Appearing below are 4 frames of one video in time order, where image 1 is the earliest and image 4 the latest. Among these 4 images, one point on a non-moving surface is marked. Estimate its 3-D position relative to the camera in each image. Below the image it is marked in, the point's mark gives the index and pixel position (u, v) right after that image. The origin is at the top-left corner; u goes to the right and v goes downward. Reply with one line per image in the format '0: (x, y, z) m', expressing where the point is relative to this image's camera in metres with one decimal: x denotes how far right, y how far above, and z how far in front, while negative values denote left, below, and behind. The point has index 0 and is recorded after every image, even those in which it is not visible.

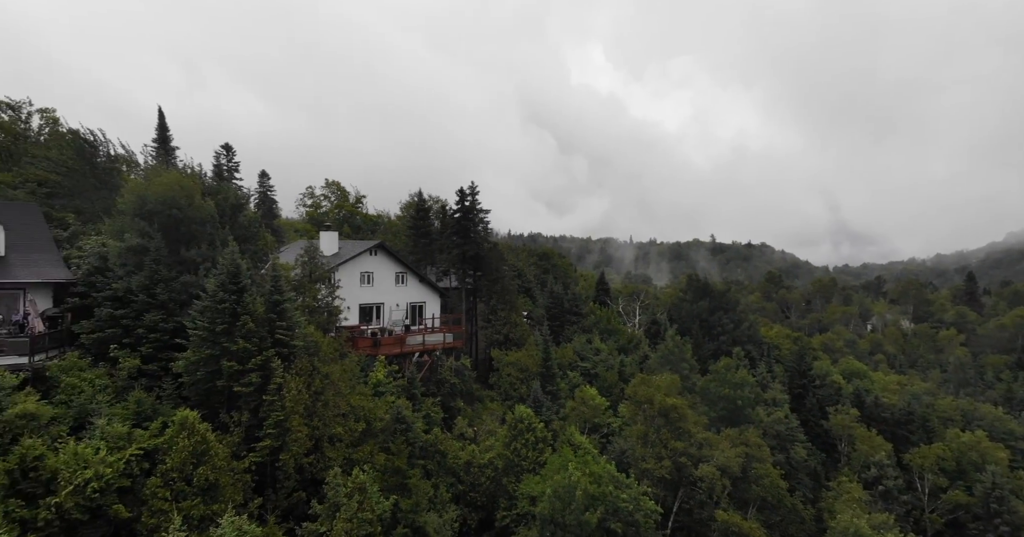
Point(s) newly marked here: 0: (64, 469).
0: (-12.6, -5.5, +20.7) m
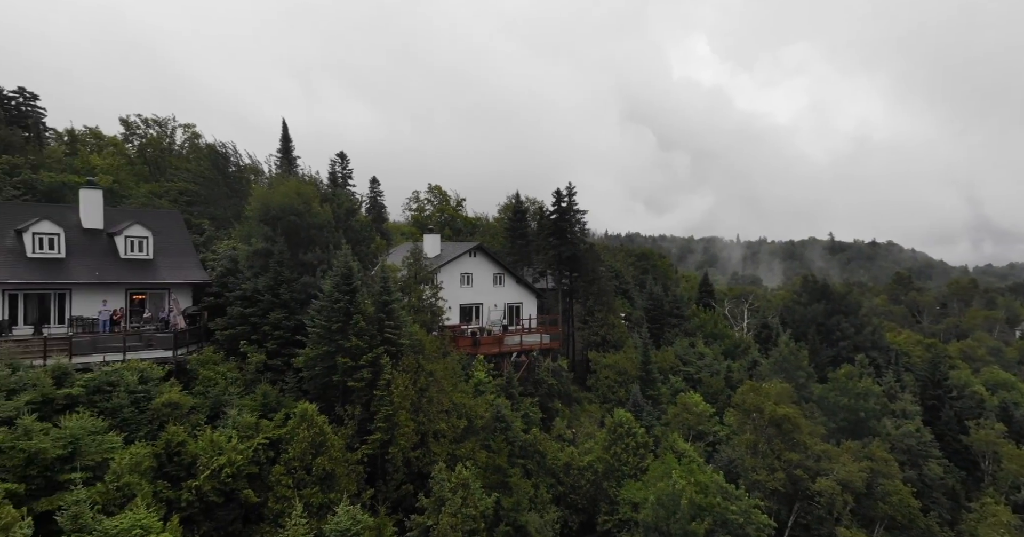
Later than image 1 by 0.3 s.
0: (-9.5, -5.6, +22.7) m
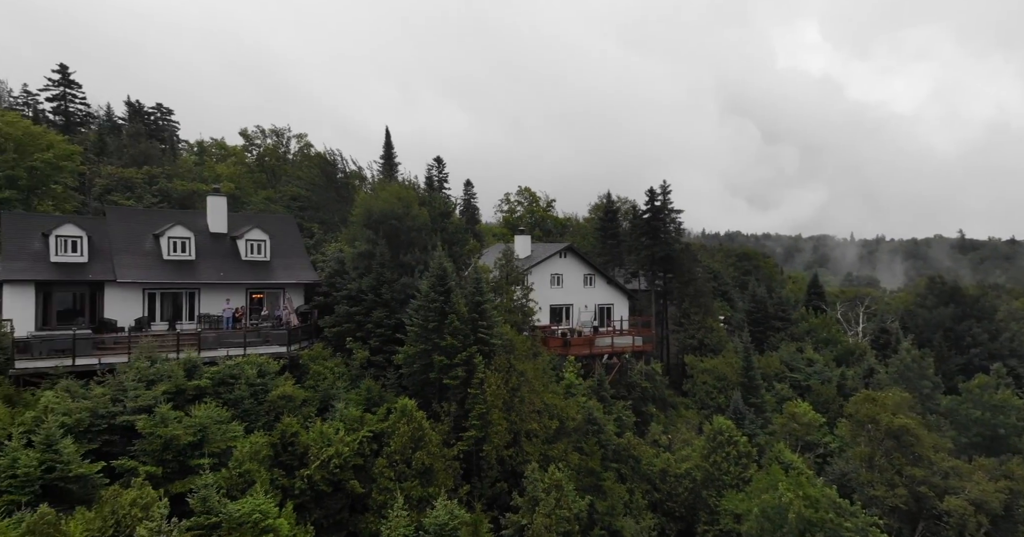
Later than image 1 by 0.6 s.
0: (-6.3, -5.6, +23.9) m
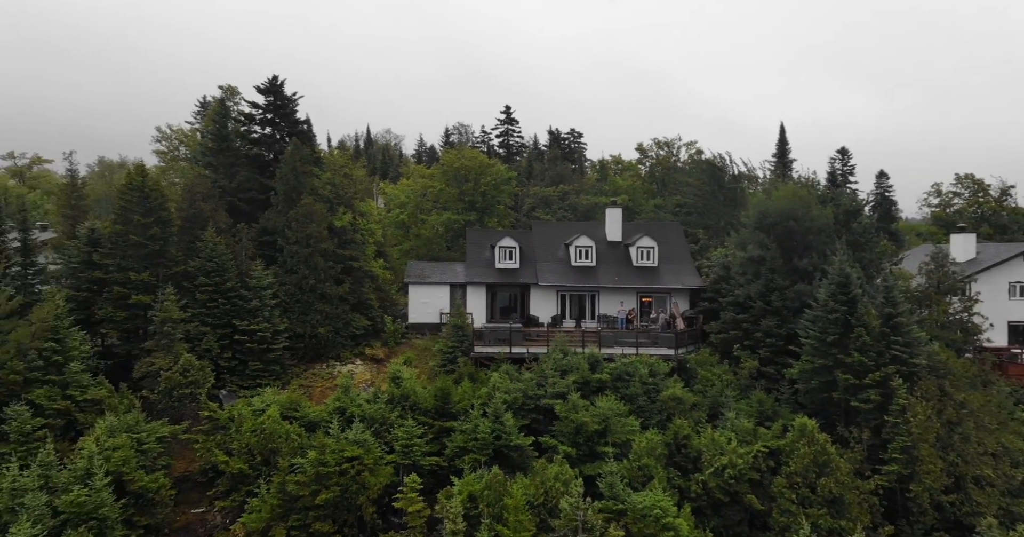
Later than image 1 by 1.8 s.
0: (+6.3, -5.8, +23.8) m
